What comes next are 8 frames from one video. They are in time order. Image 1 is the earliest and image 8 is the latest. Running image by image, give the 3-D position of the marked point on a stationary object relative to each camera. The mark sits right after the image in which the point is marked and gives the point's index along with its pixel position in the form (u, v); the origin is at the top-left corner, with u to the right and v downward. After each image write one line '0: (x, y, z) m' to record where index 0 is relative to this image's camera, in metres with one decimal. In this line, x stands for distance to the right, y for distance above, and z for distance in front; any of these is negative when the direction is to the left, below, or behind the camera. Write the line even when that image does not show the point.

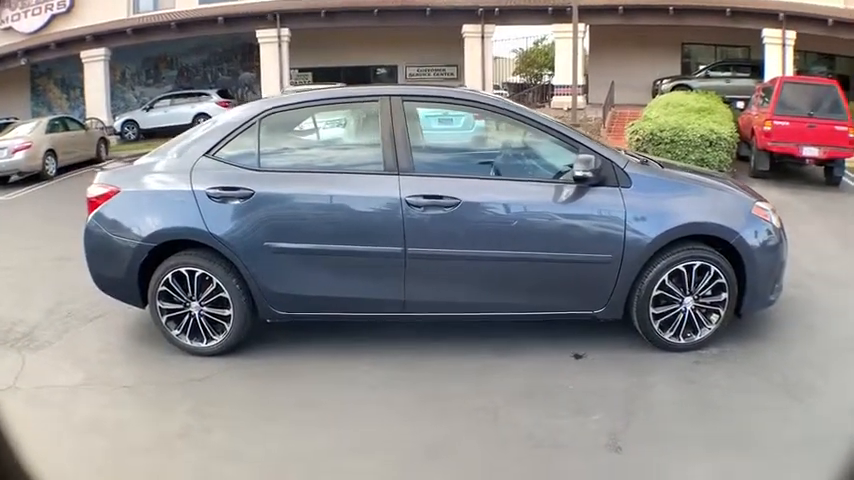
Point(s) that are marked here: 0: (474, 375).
0: (+0.3, -0.8, +4.6) m
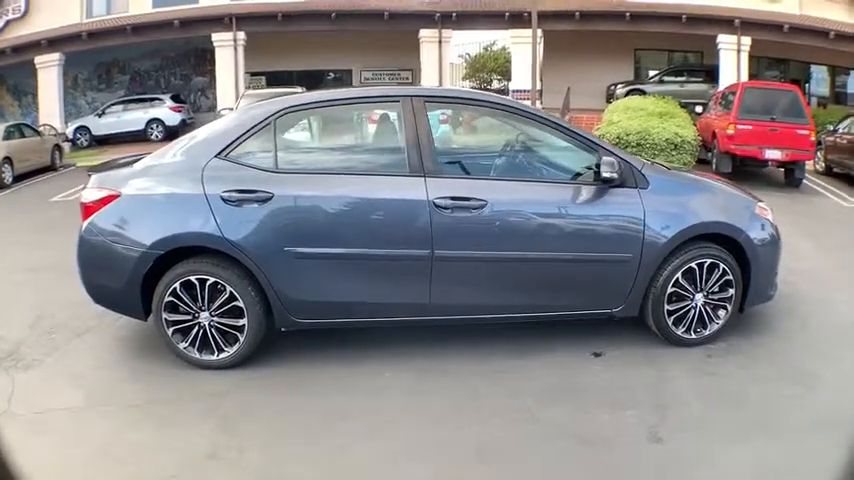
0: (+0.4, -0.8, +4.5) m
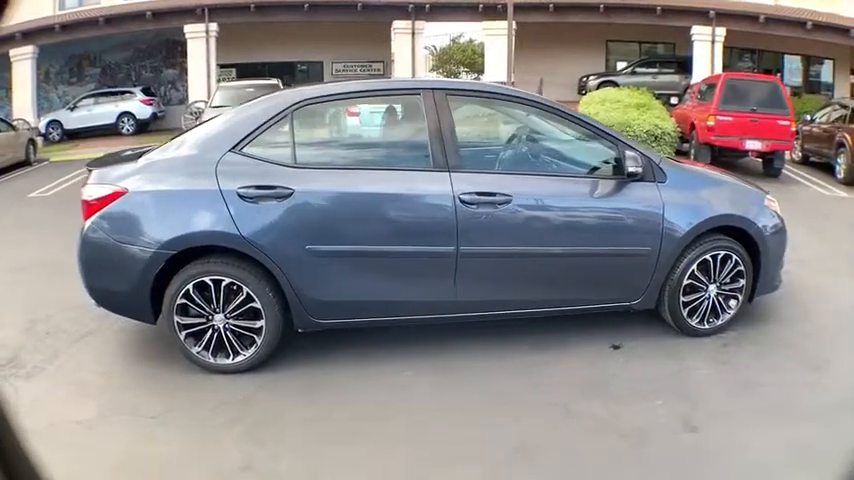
0: (+0.6, -0.8, +4.4) m
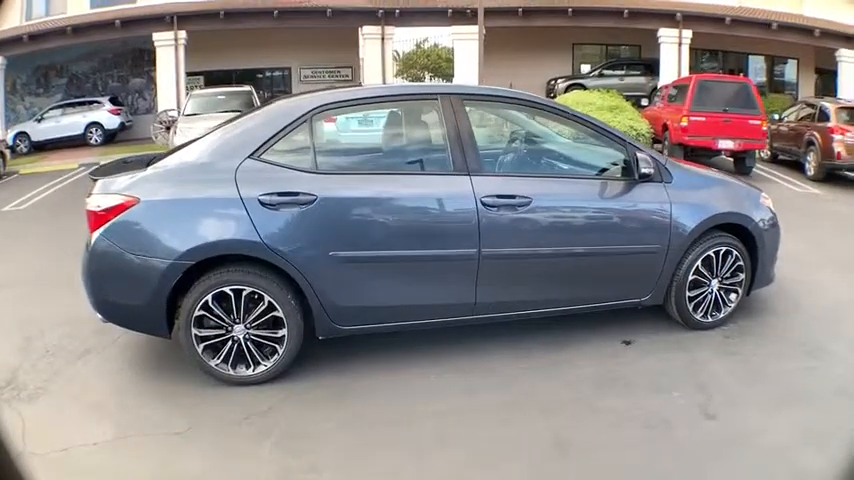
0: (+0.7, -0.8, +4.5) m
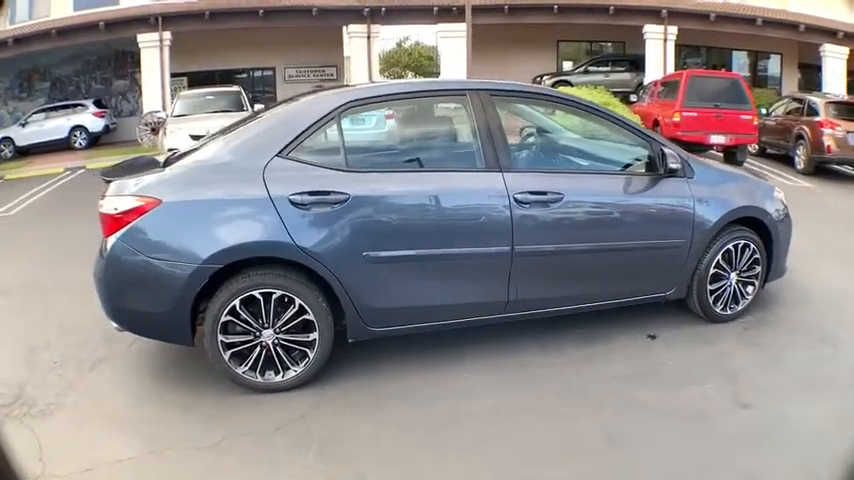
0: (+0.9, -0.8, +4.5) m
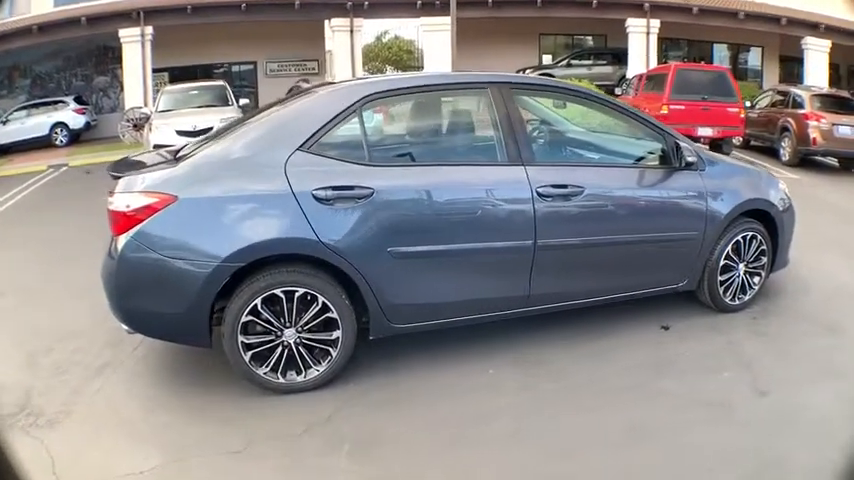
0: (+1.0, -0.7, +4.5) m
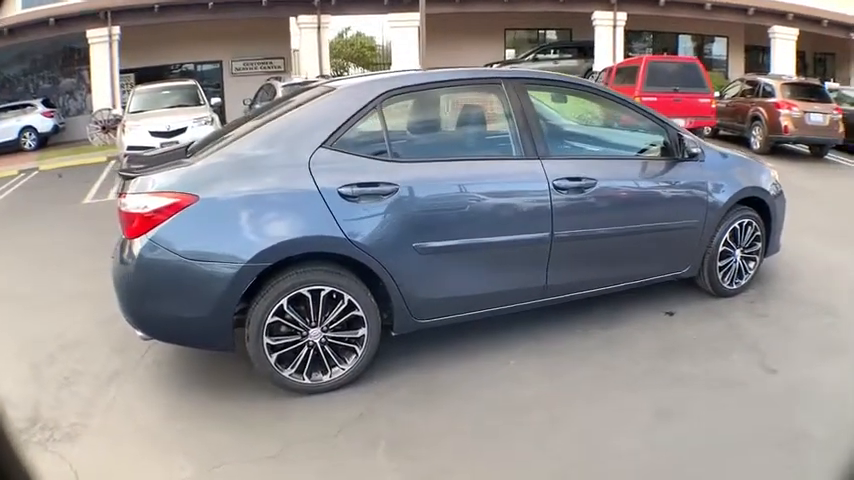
0: (+1.1, -0.7, +4.7) m
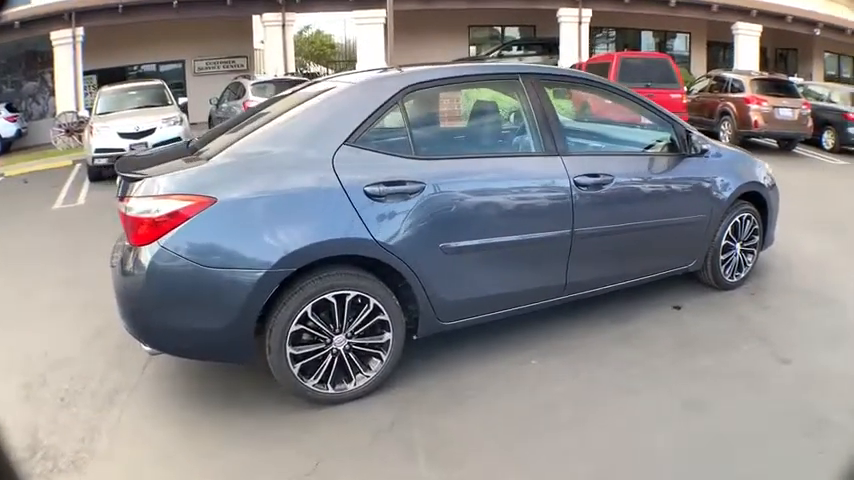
0: (+1.2, -0.6, +4.7) m
